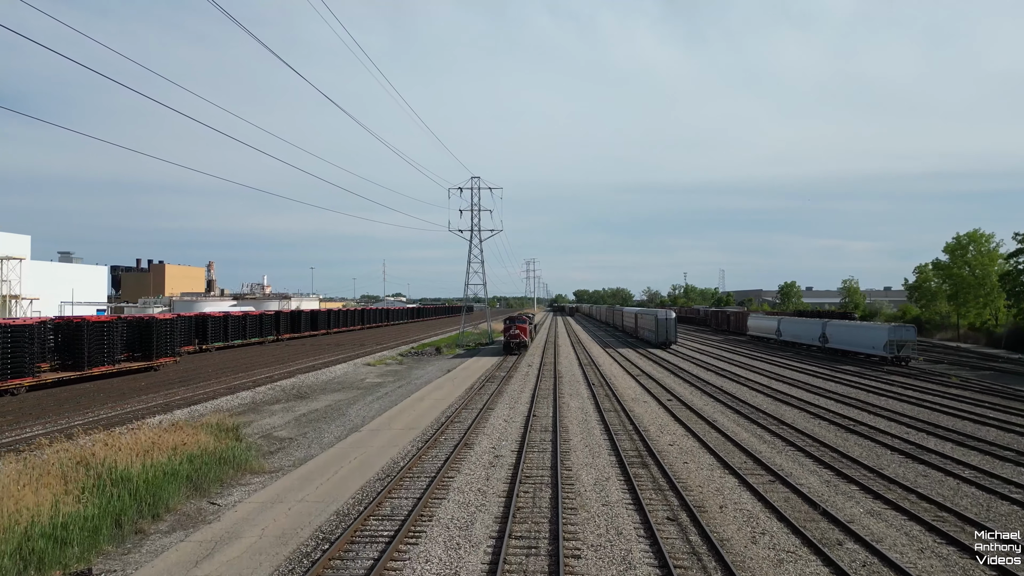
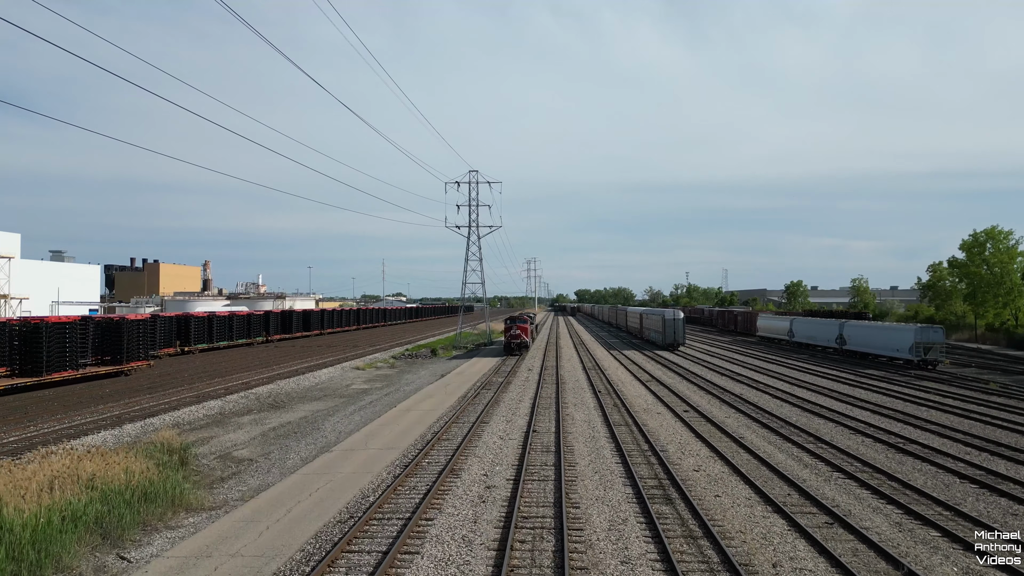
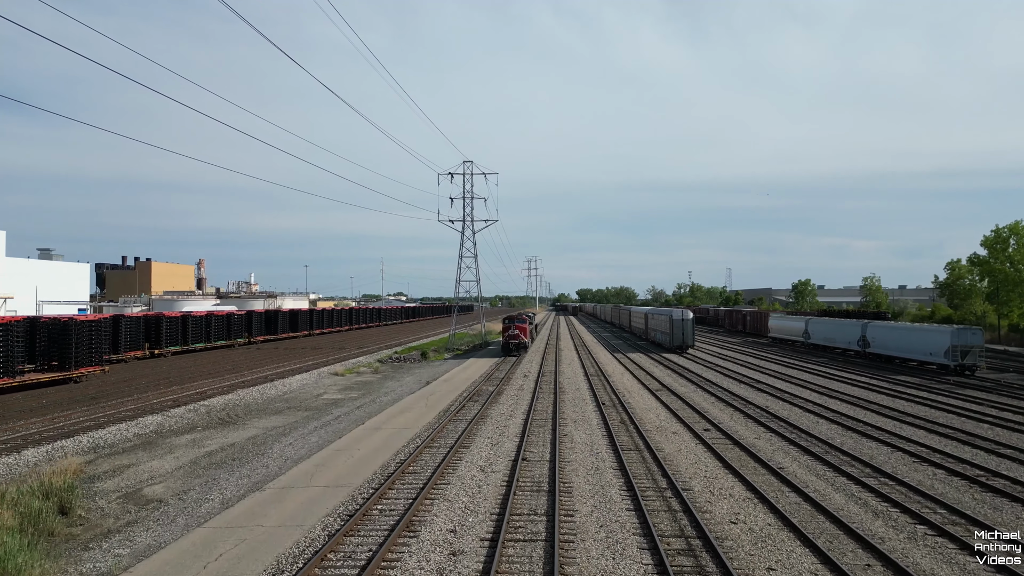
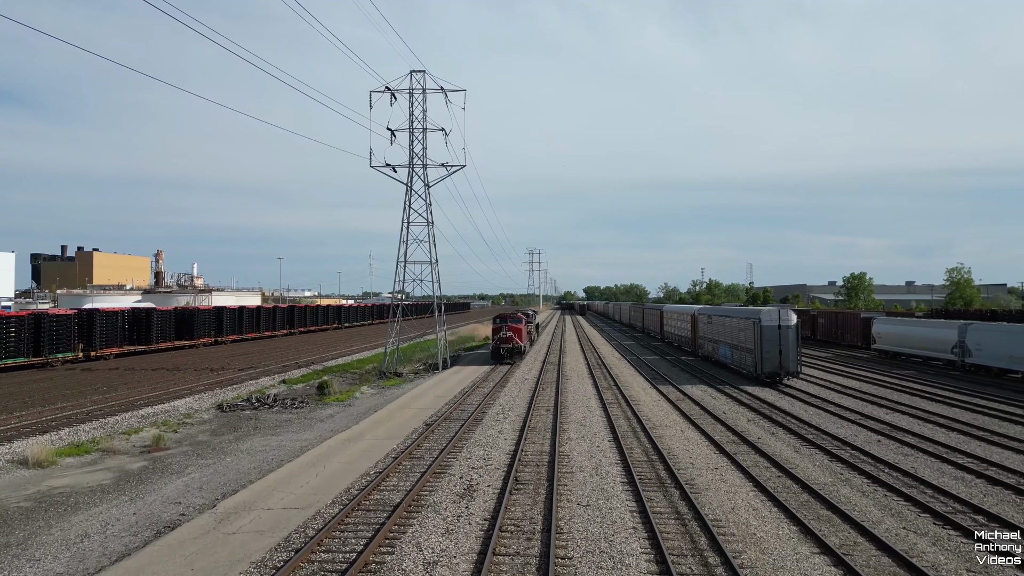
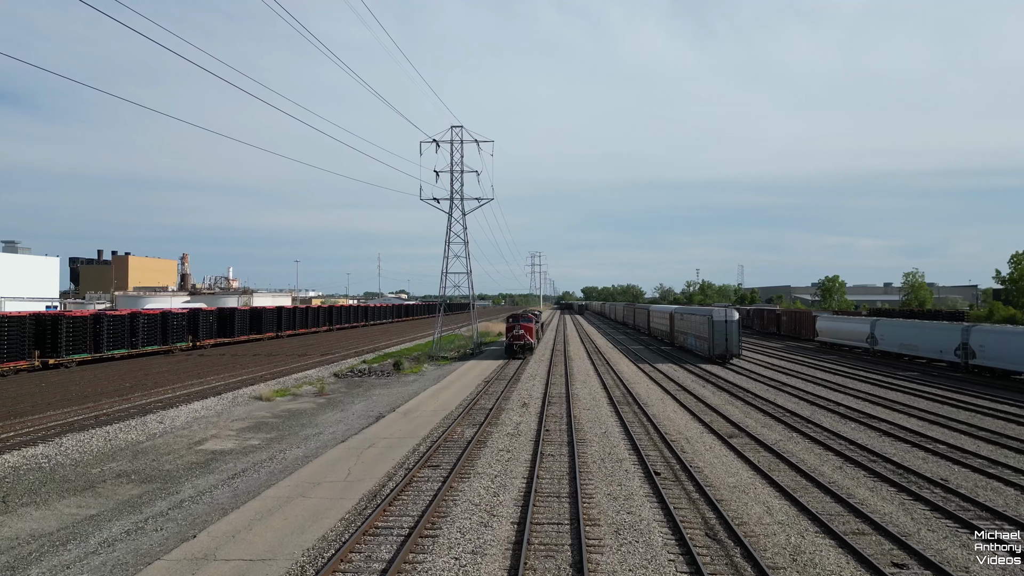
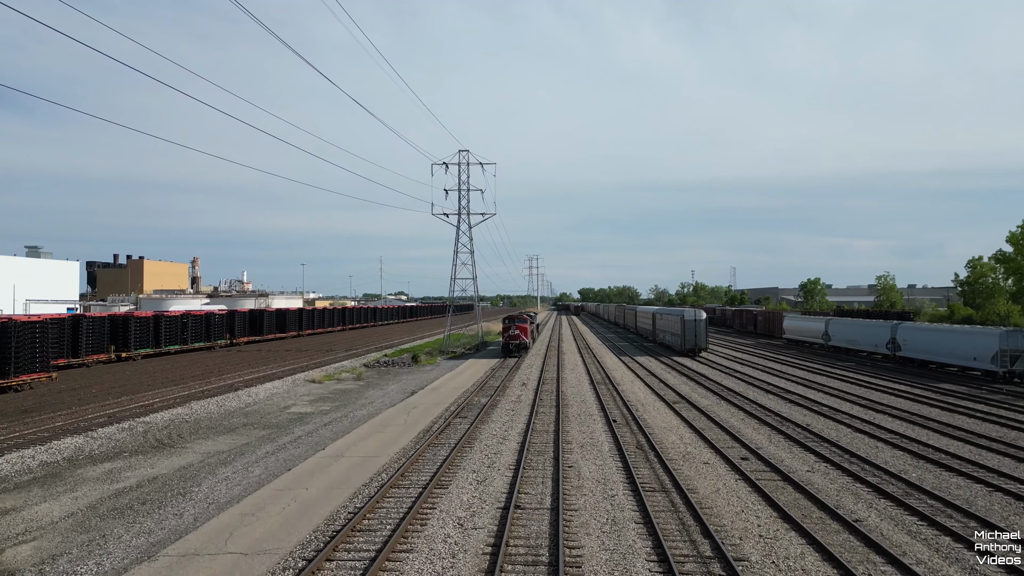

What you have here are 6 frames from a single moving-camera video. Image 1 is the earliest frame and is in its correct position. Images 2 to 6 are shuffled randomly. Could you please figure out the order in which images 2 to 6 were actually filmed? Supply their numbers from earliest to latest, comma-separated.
2, 3, 6, 5, 4
